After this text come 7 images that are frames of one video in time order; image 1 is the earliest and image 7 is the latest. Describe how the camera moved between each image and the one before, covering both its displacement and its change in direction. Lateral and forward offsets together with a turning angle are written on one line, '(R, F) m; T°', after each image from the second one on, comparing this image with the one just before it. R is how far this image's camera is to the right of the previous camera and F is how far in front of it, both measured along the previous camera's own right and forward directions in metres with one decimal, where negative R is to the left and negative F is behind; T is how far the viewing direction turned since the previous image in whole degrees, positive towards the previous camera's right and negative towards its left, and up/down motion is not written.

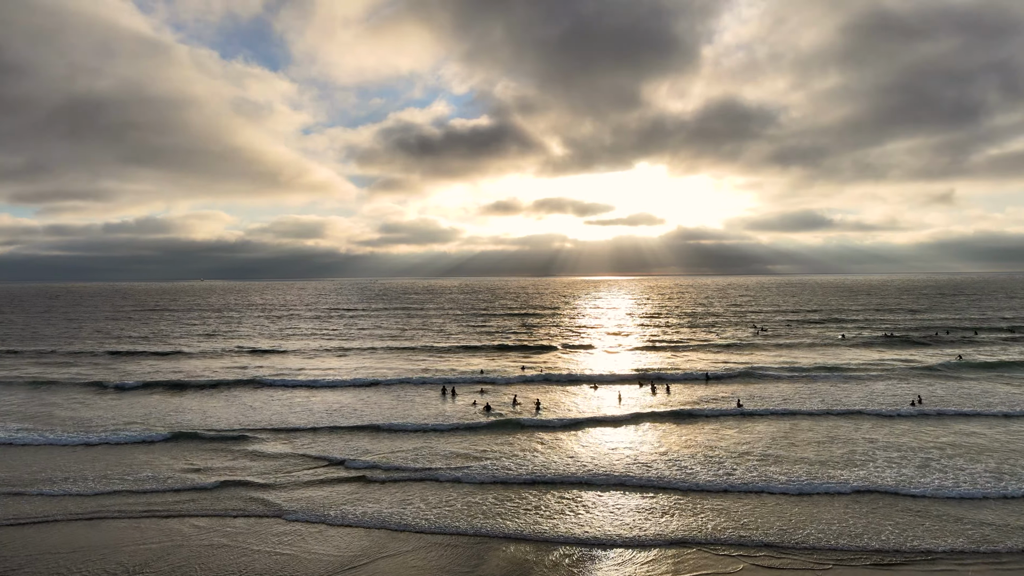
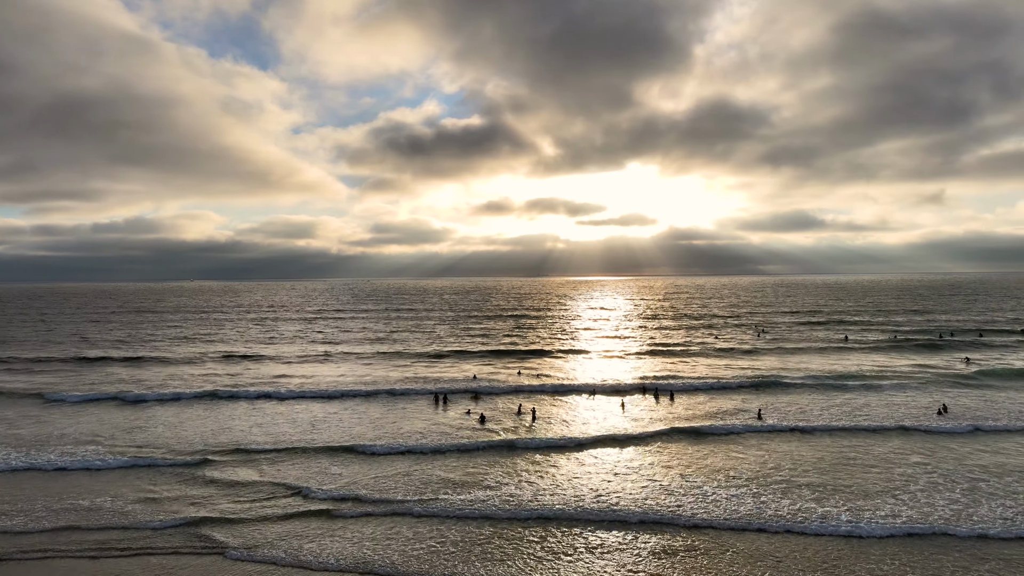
(-0.1, +2.5) m; +1°
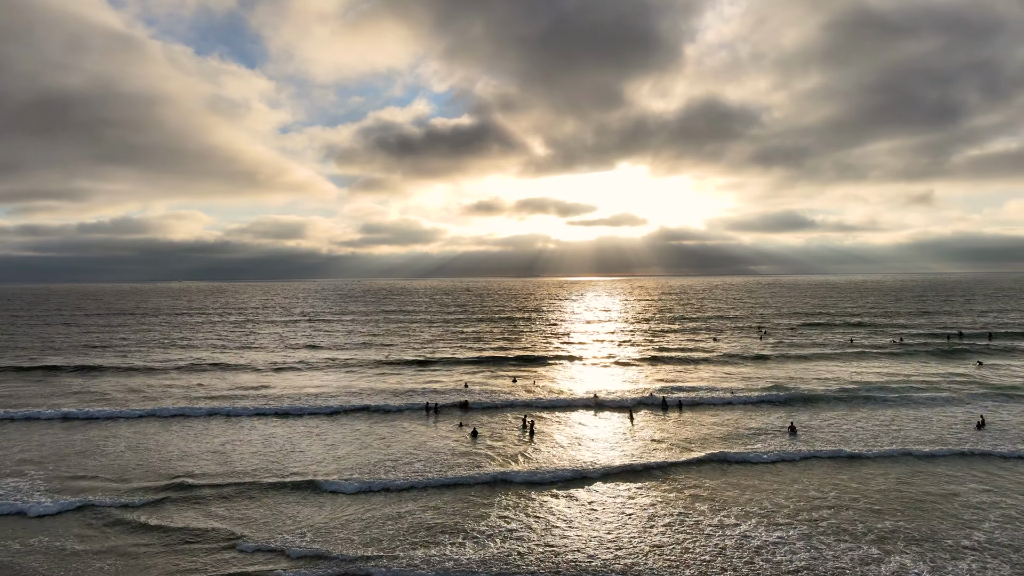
(+0.1, +3.4) m; +1°
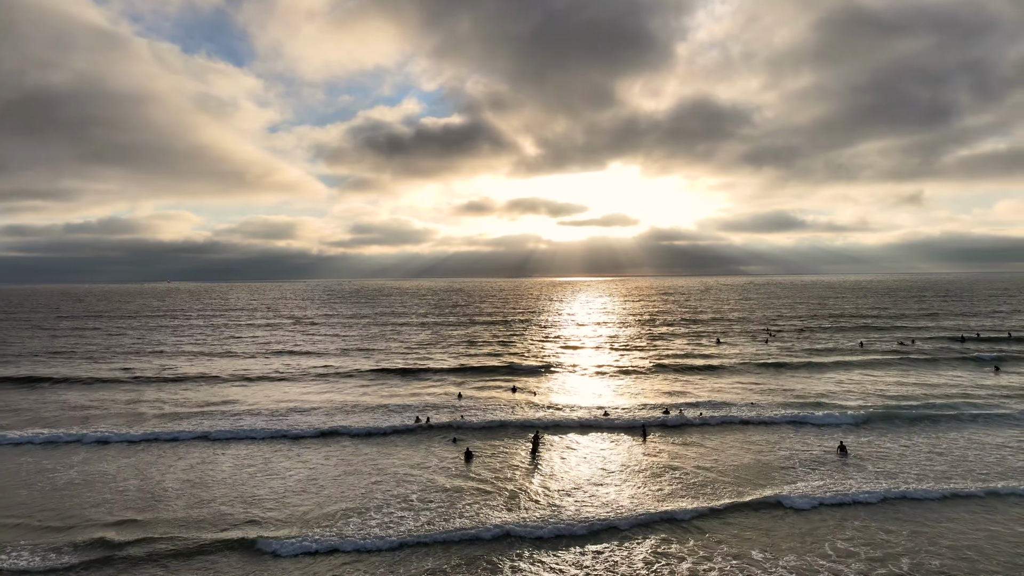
(+0.1, +3.8) m; +1°
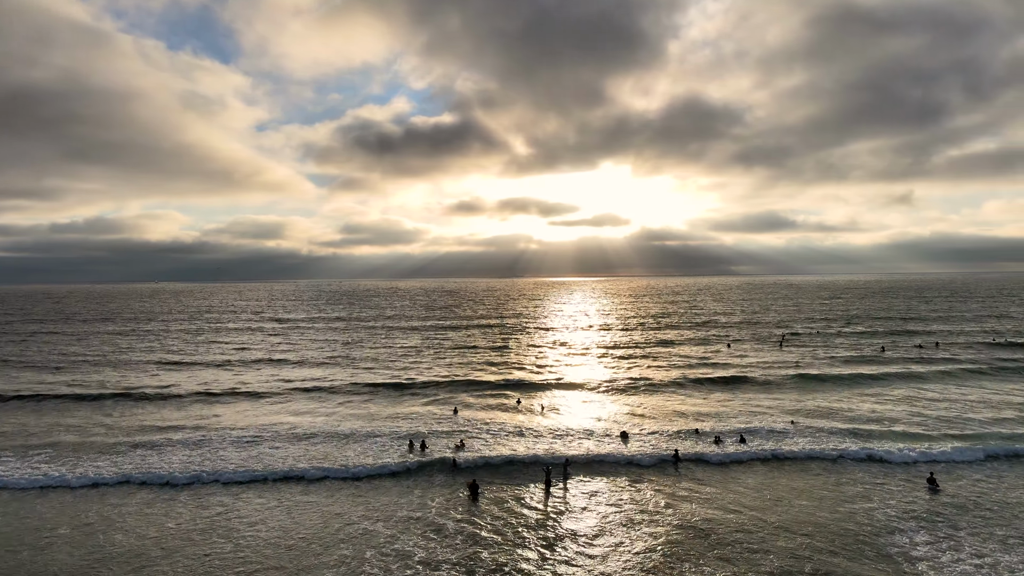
(-0.2, +4.8) m; +1°
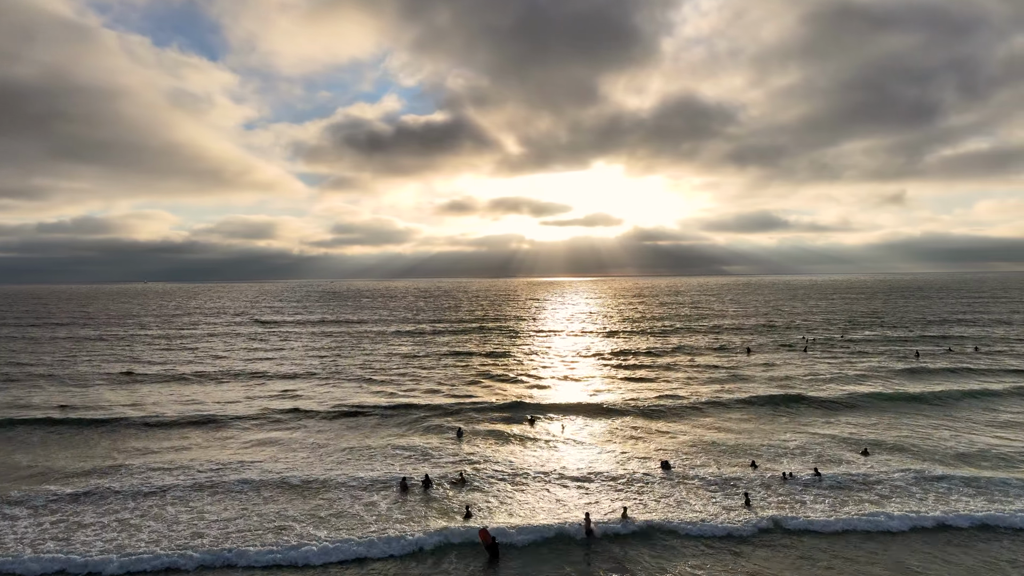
(-0.3, +5.5) m; +1°
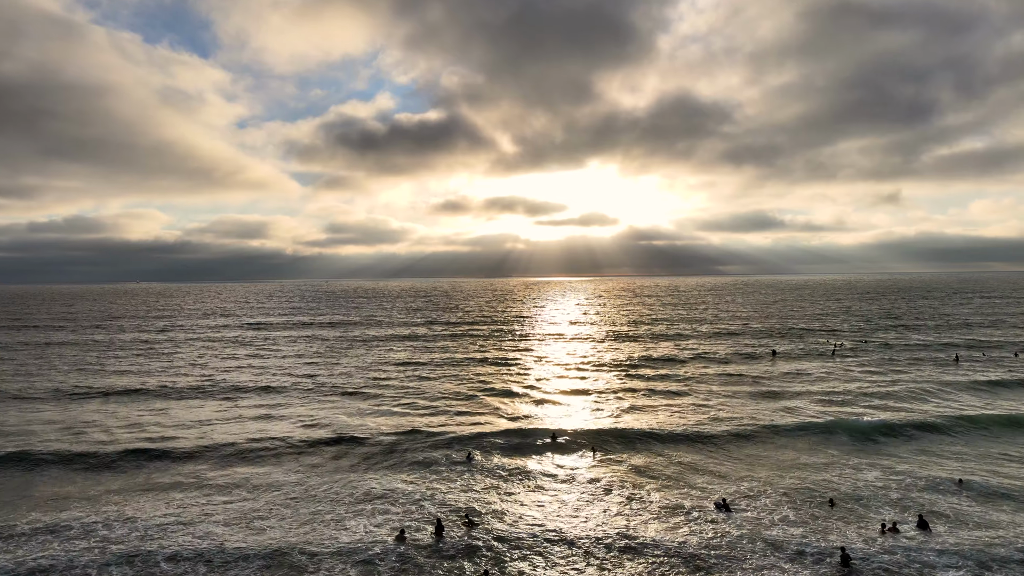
(-0.4, +4.9) m; 0°
